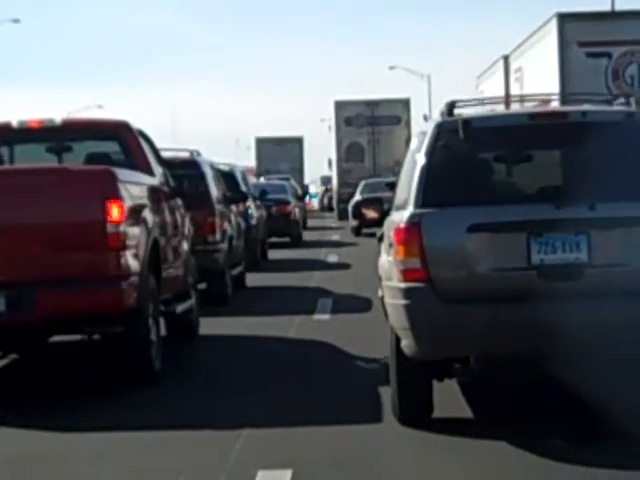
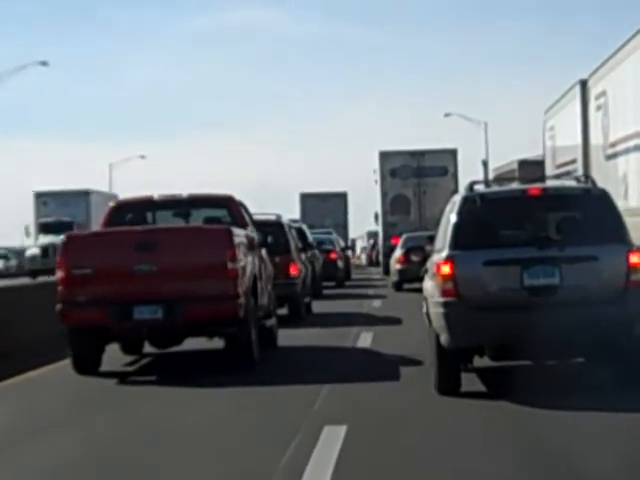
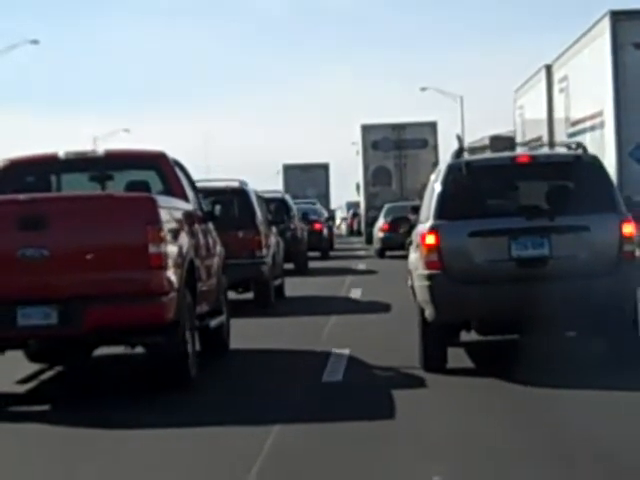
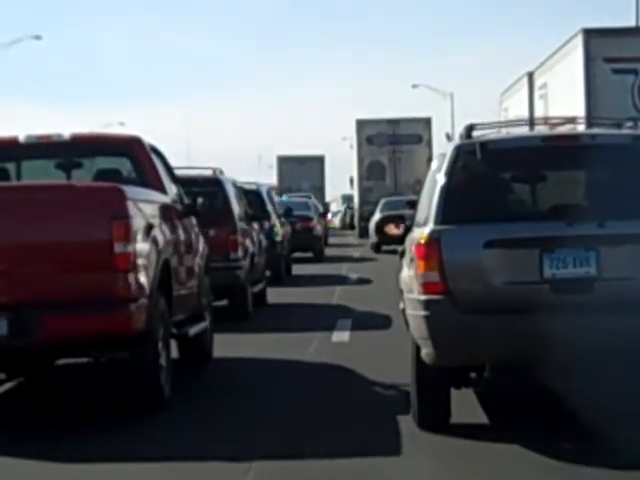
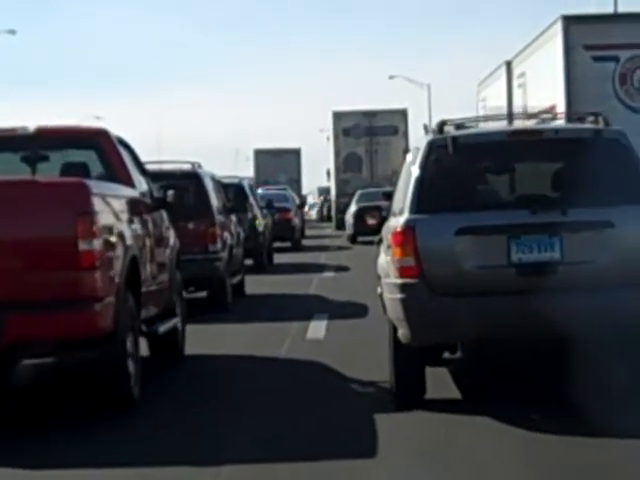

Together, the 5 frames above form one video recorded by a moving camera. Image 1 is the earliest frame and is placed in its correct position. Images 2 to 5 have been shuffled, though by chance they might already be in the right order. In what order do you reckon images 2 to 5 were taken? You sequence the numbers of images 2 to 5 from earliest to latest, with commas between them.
4, 5, 3, 2
